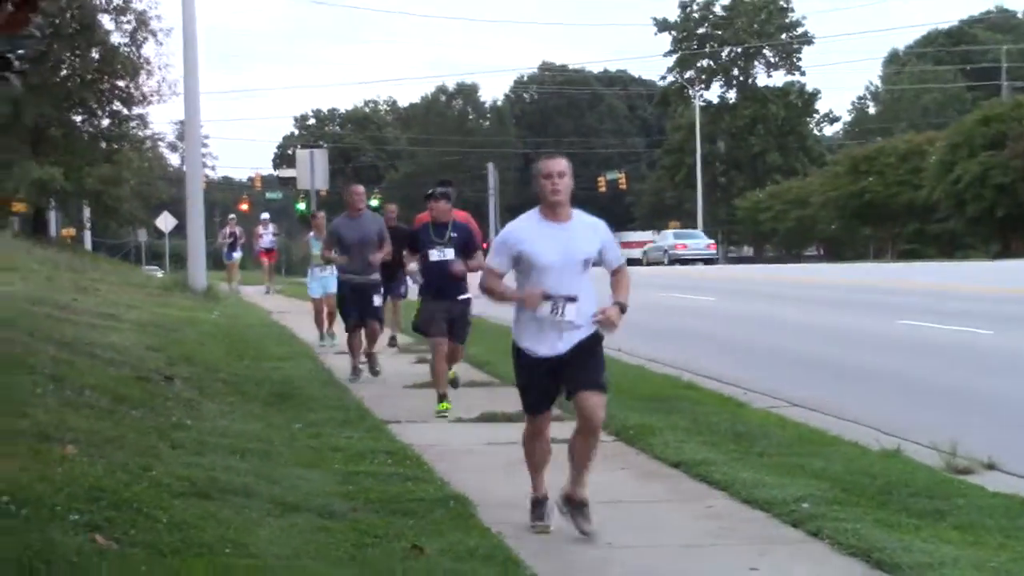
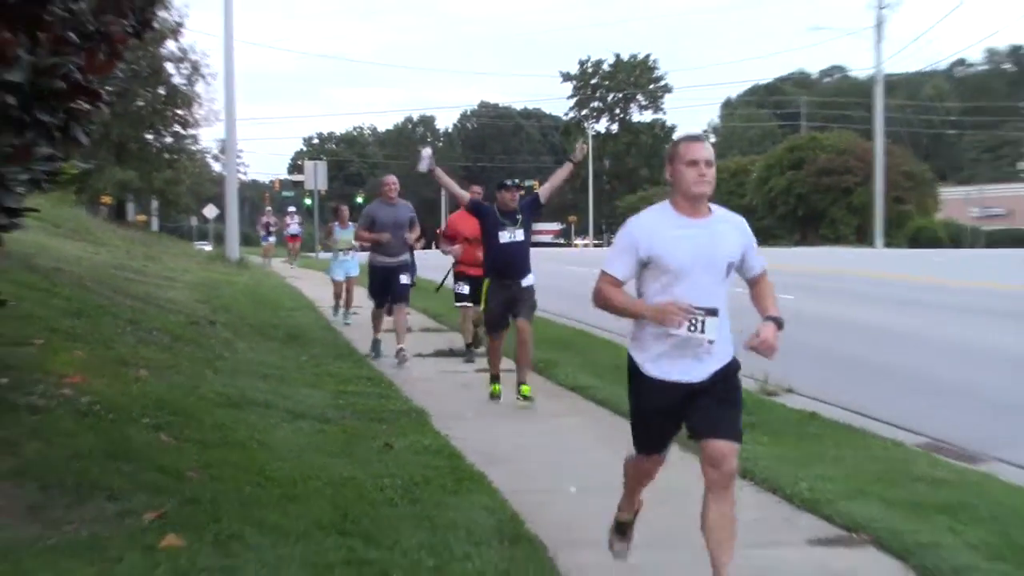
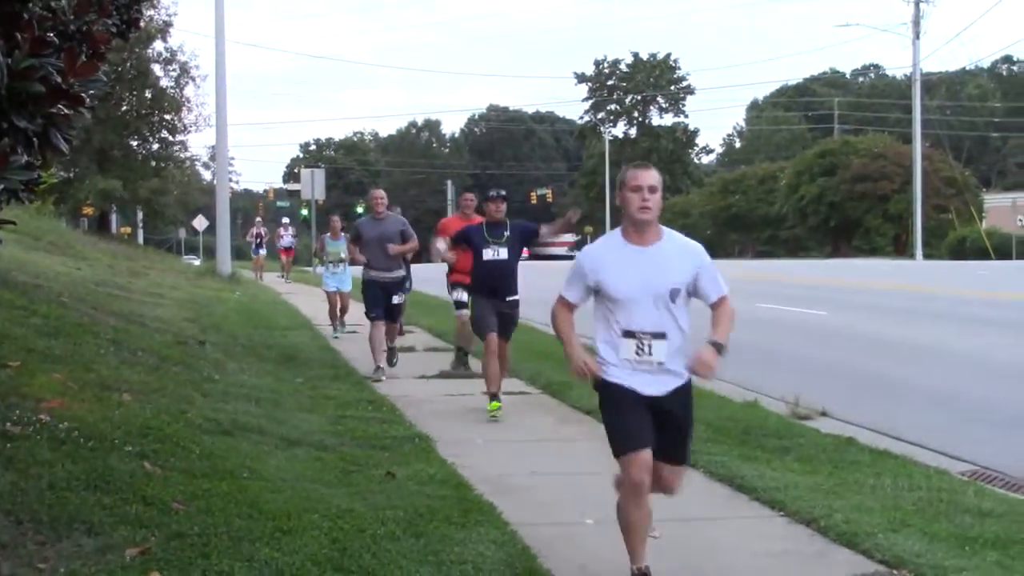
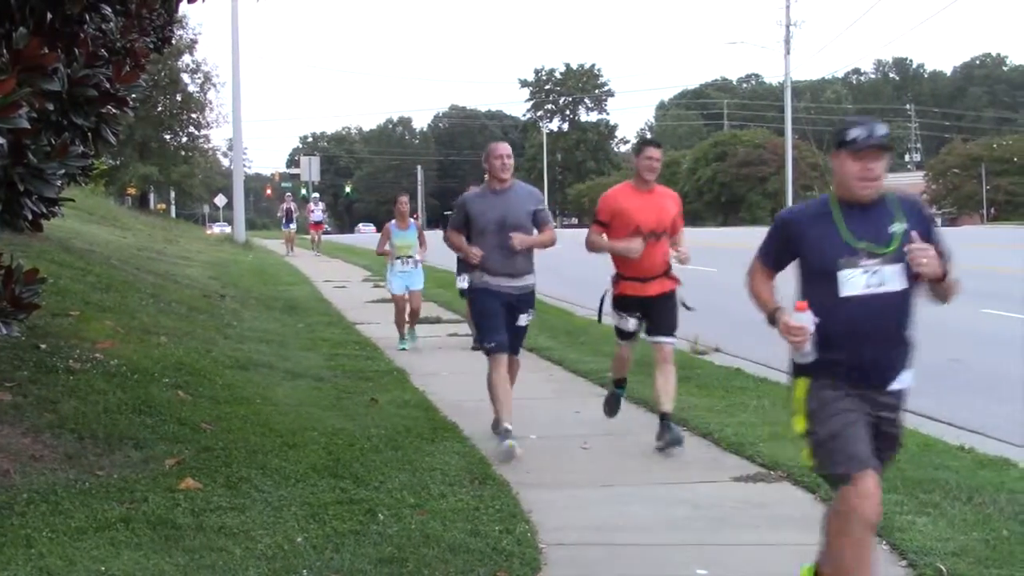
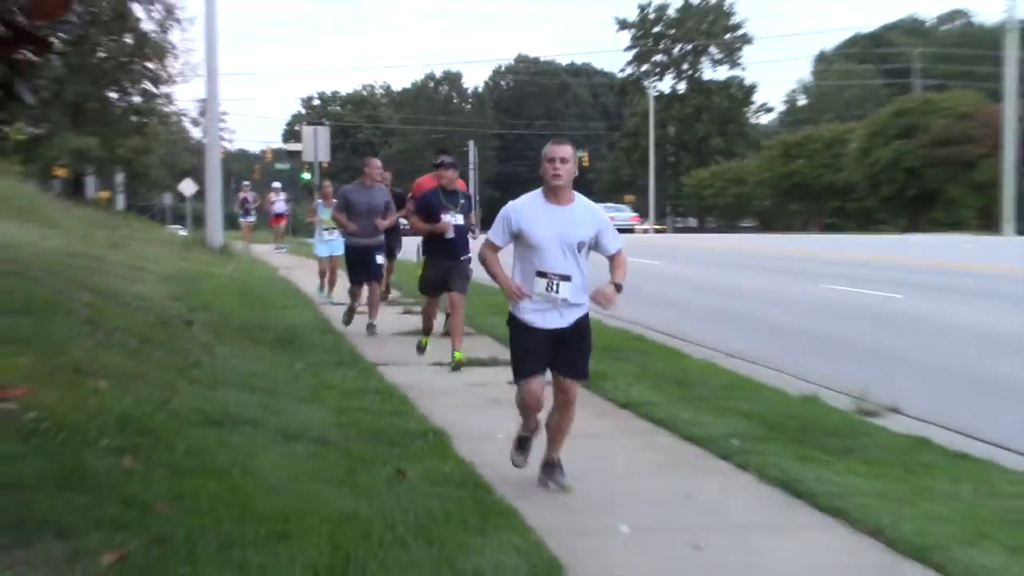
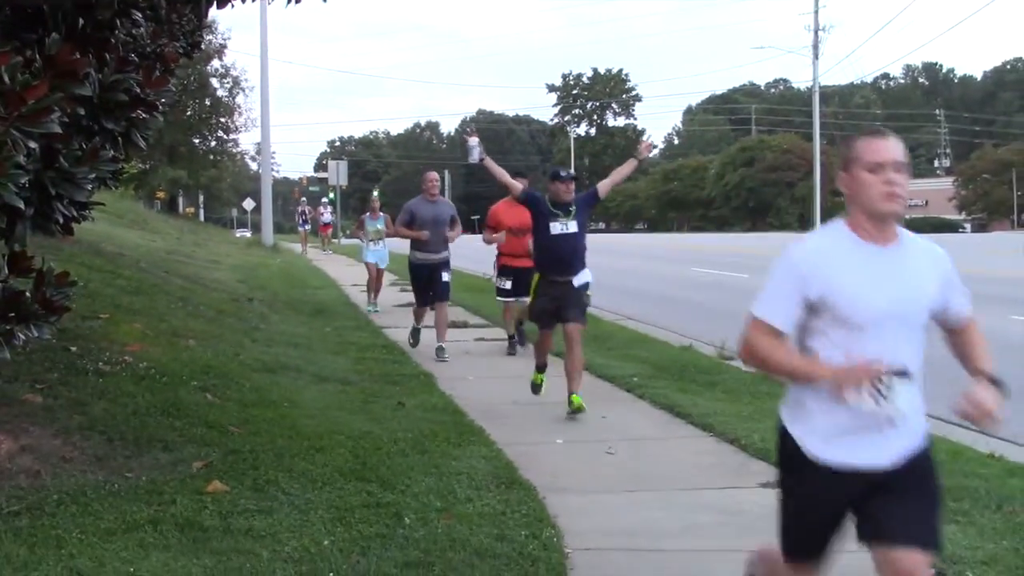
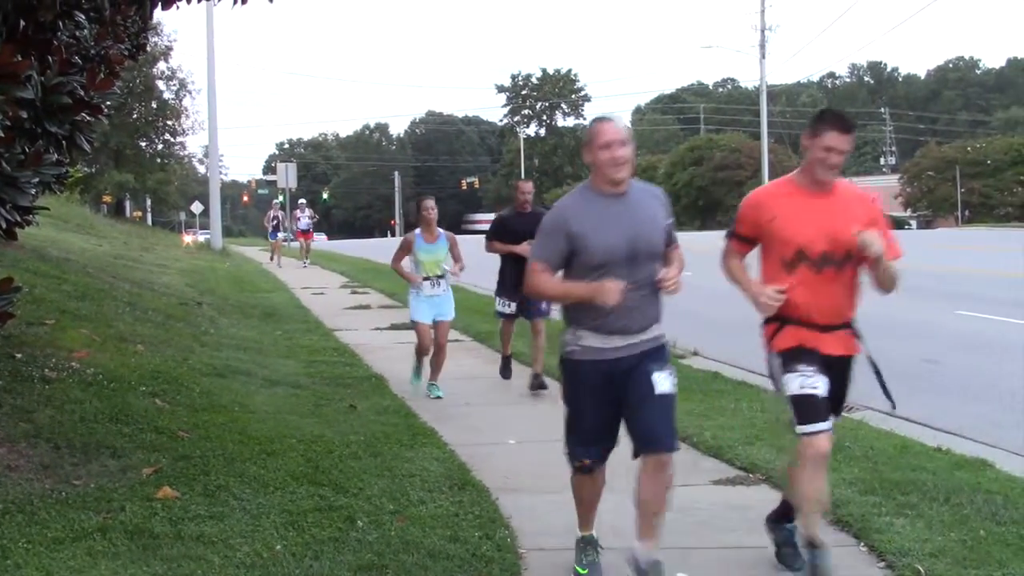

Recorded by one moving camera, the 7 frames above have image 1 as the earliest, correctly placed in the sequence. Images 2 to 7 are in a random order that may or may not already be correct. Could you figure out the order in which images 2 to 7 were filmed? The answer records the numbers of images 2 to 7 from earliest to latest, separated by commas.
5, 3, 2, 6, 4, 7
